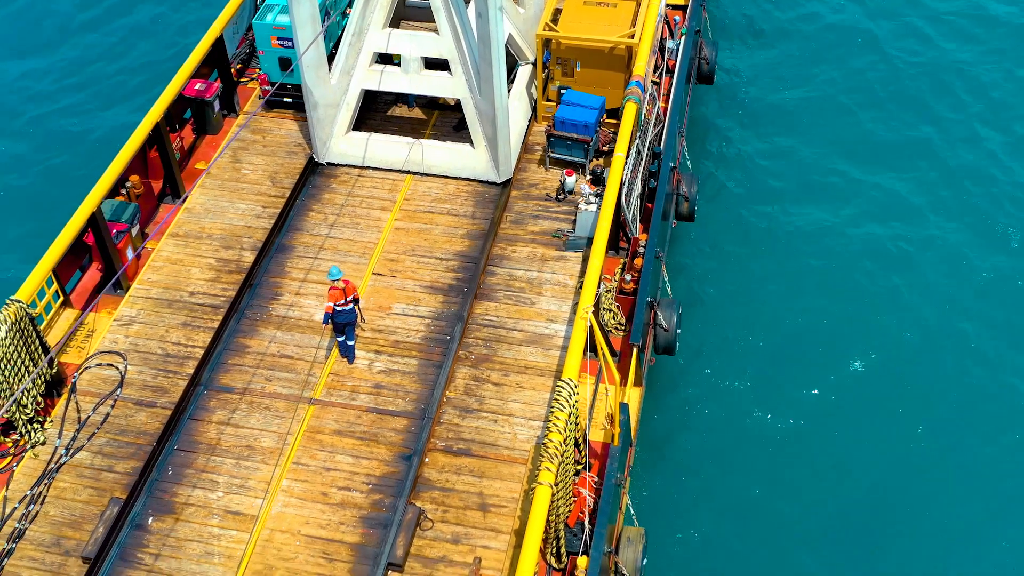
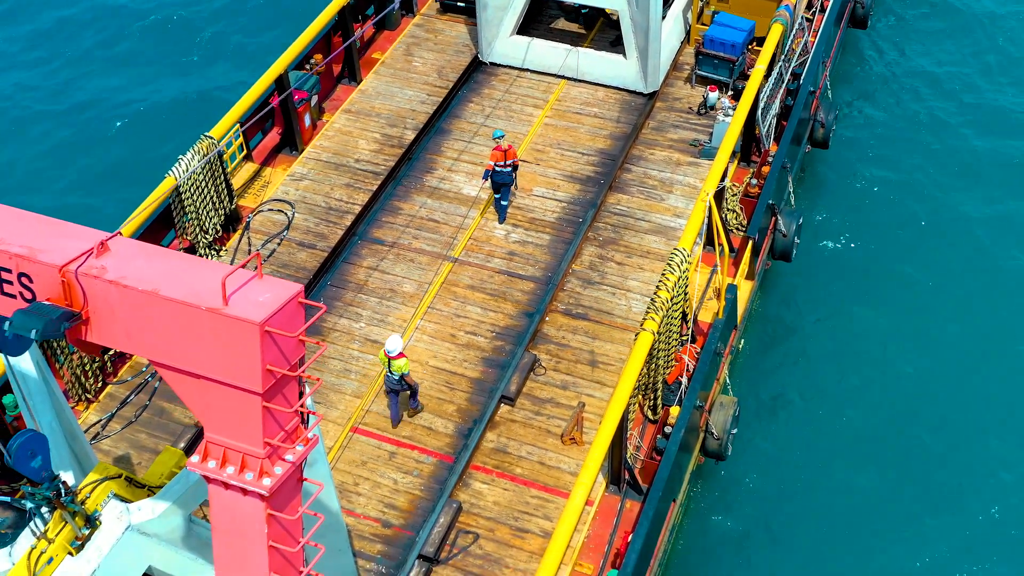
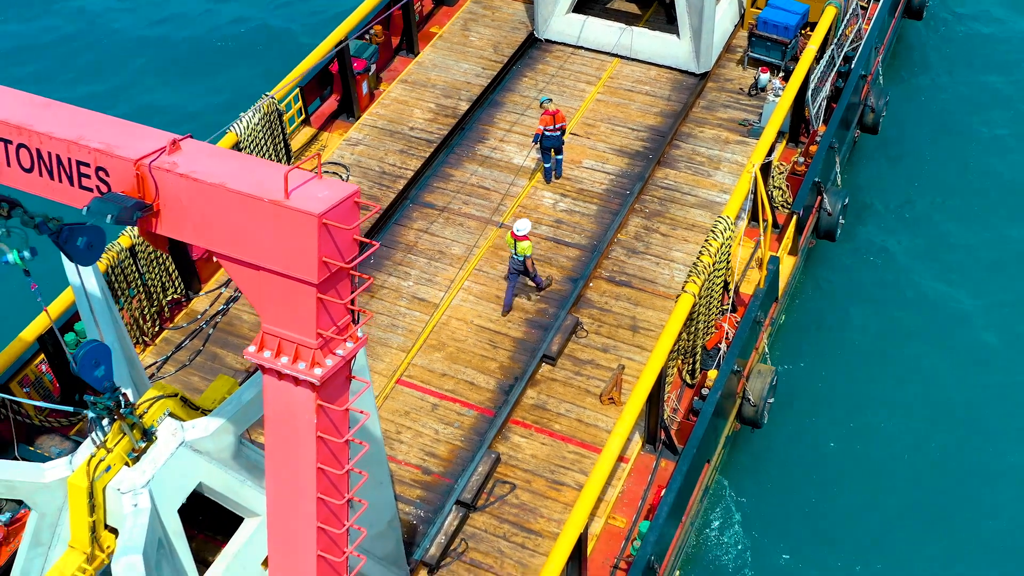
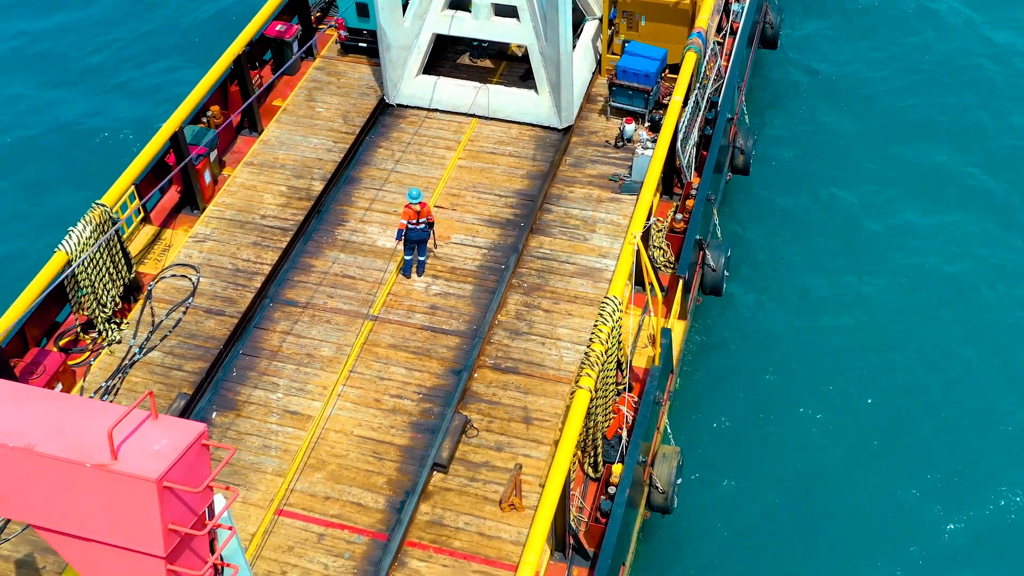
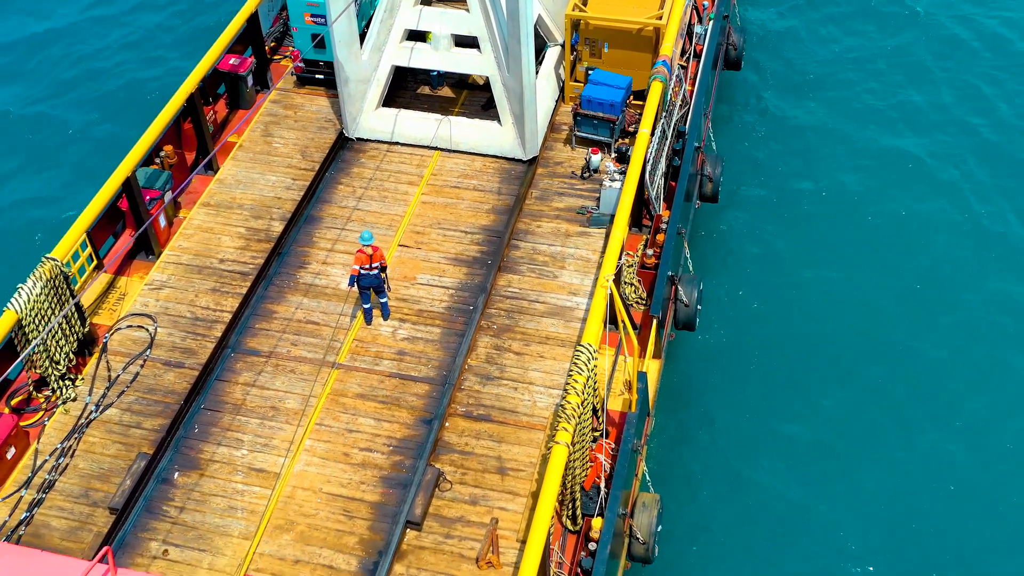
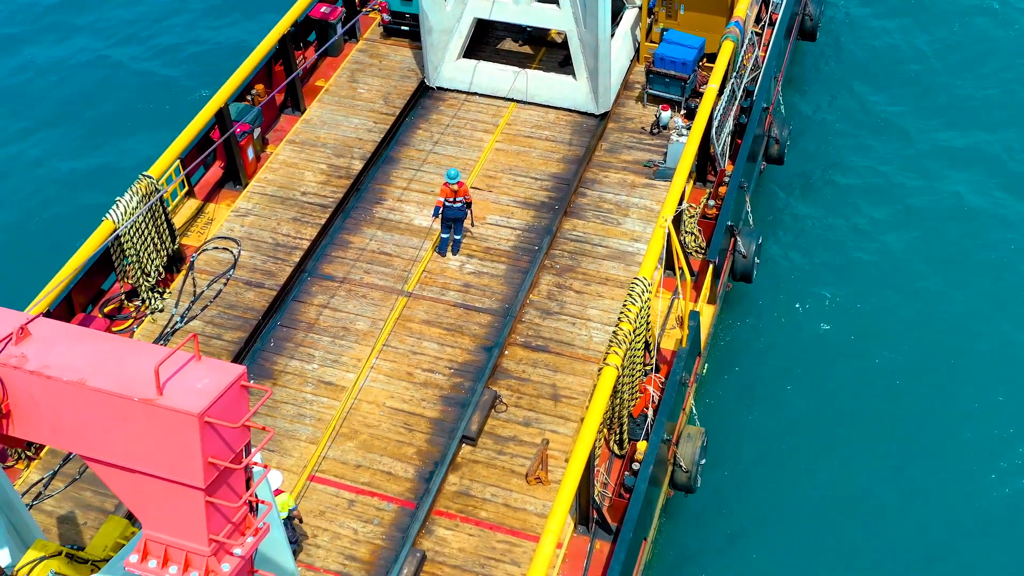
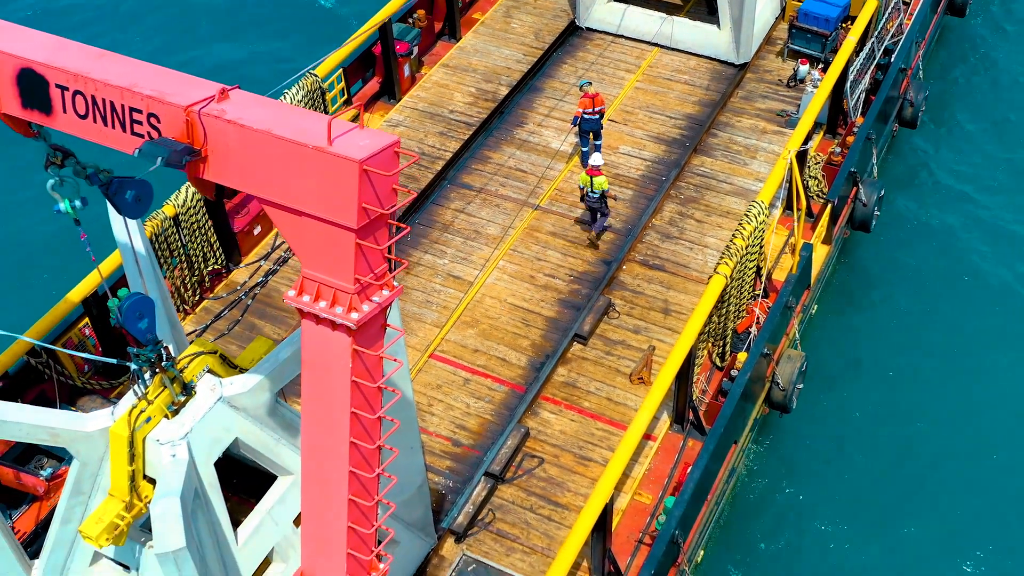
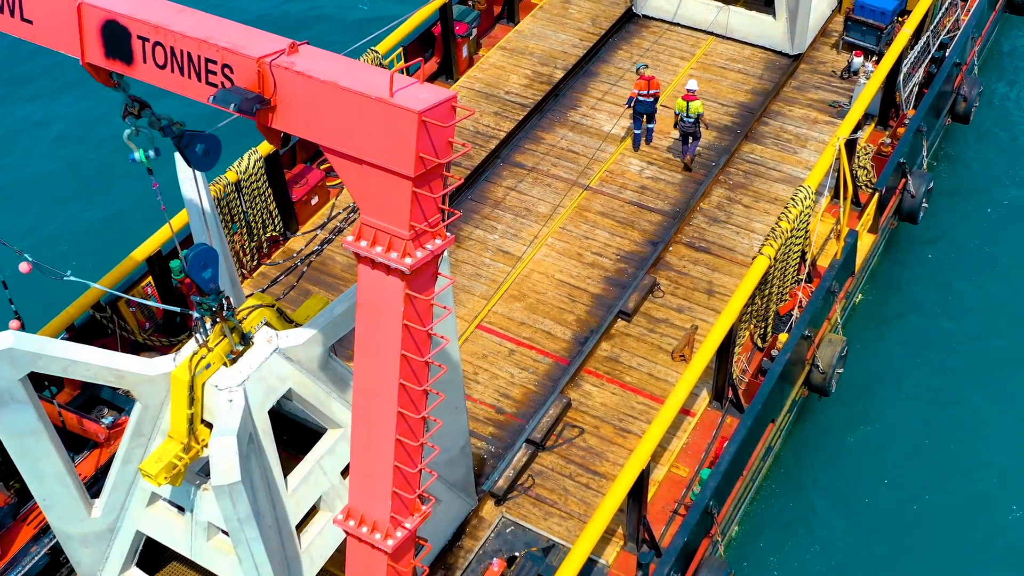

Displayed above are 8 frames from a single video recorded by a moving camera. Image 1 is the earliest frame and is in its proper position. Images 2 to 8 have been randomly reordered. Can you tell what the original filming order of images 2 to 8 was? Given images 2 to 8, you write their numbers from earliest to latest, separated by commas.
5, 4, 6, 2, 3, 7, 8
